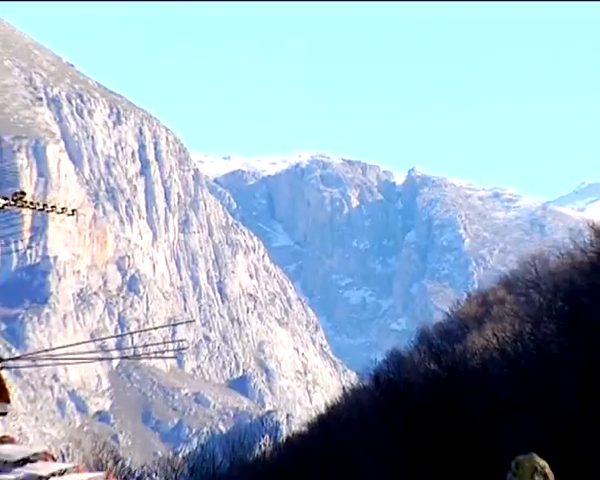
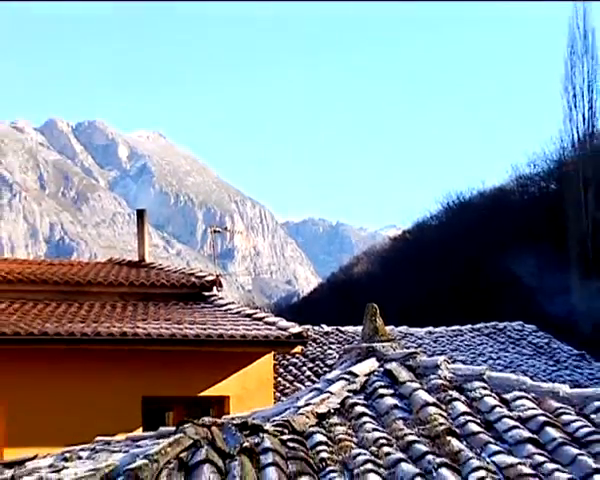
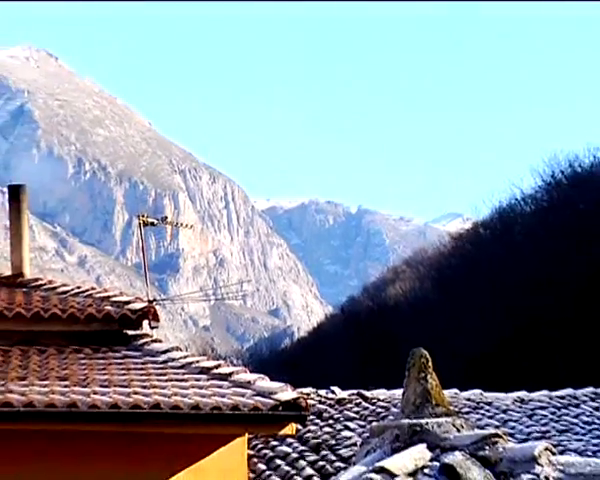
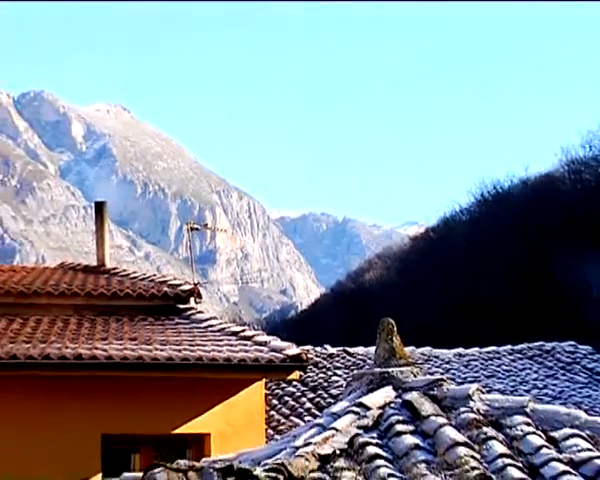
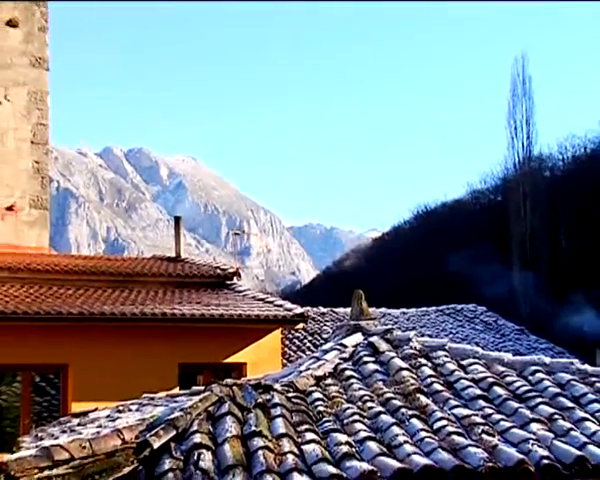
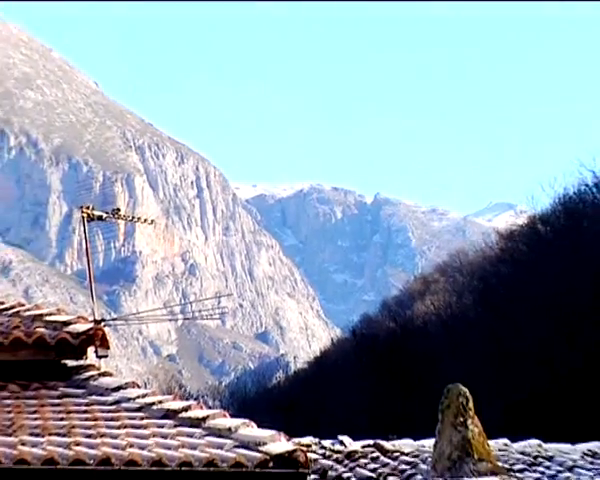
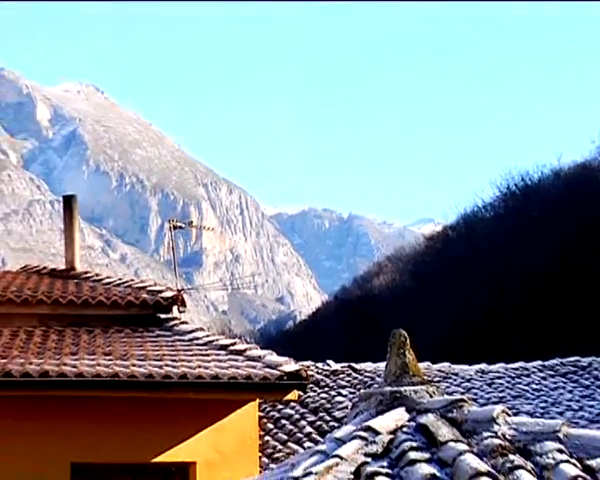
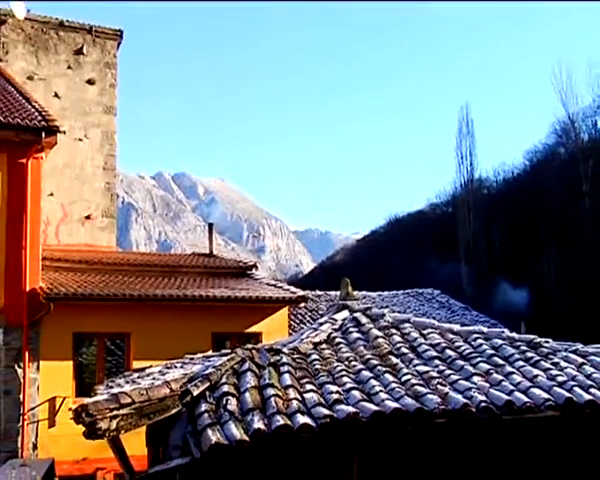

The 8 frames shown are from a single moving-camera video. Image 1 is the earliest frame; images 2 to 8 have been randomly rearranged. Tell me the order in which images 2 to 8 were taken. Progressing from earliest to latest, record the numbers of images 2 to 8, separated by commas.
6, 3, 7, 4, 2, 5, 8
